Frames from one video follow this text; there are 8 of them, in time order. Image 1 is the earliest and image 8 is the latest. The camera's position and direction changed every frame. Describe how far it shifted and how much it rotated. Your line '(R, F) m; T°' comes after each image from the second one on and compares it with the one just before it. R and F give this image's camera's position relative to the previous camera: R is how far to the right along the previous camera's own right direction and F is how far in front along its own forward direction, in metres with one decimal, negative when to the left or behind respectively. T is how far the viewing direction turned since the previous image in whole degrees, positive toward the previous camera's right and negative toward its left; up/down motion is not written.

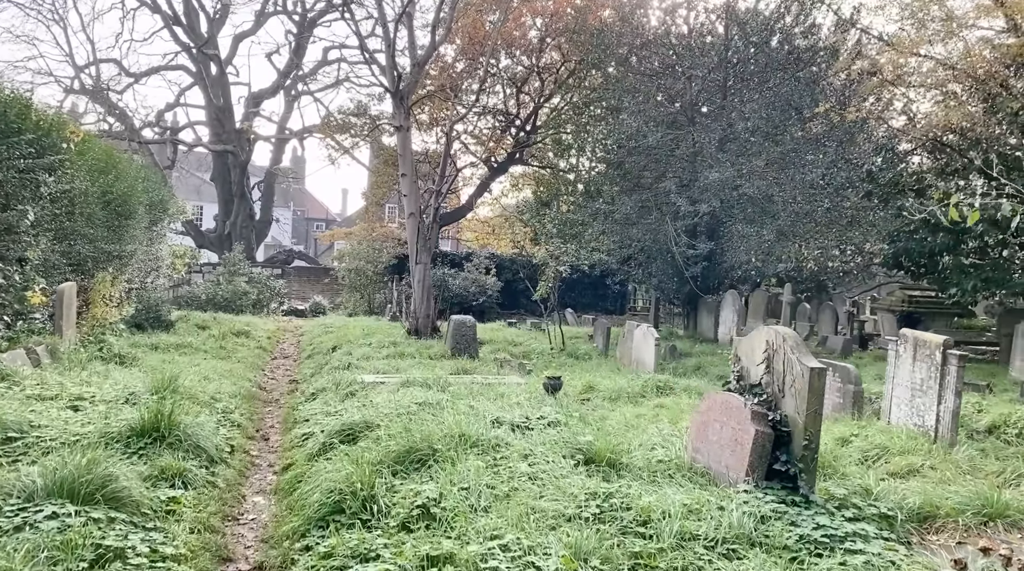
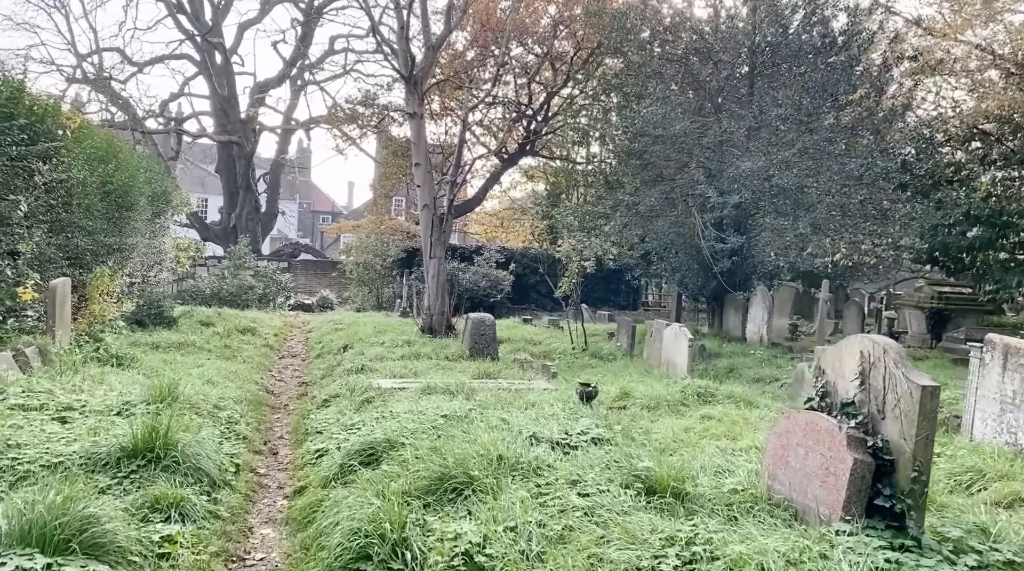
(-0.2, +0.7) m; 0°
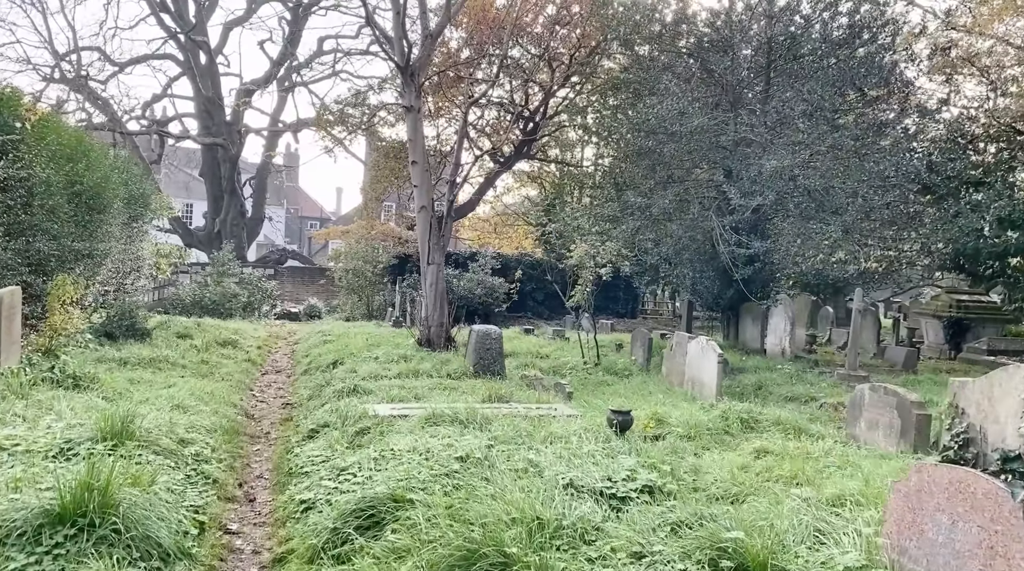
(-0.2, +1.0) m; +1°
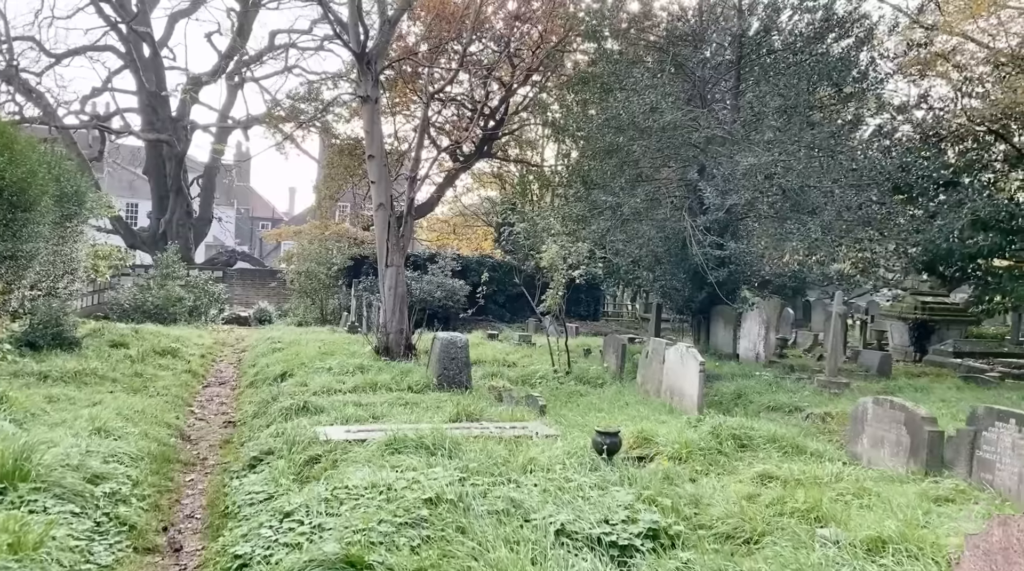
(-0.1, +0.7) m; +3°
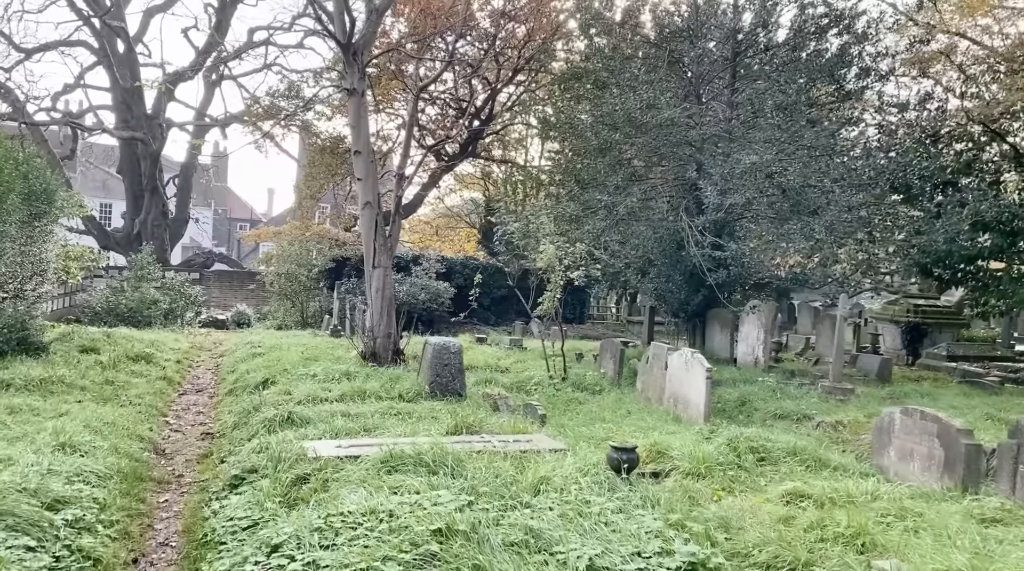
(-0.2, +0.5) m; +1°
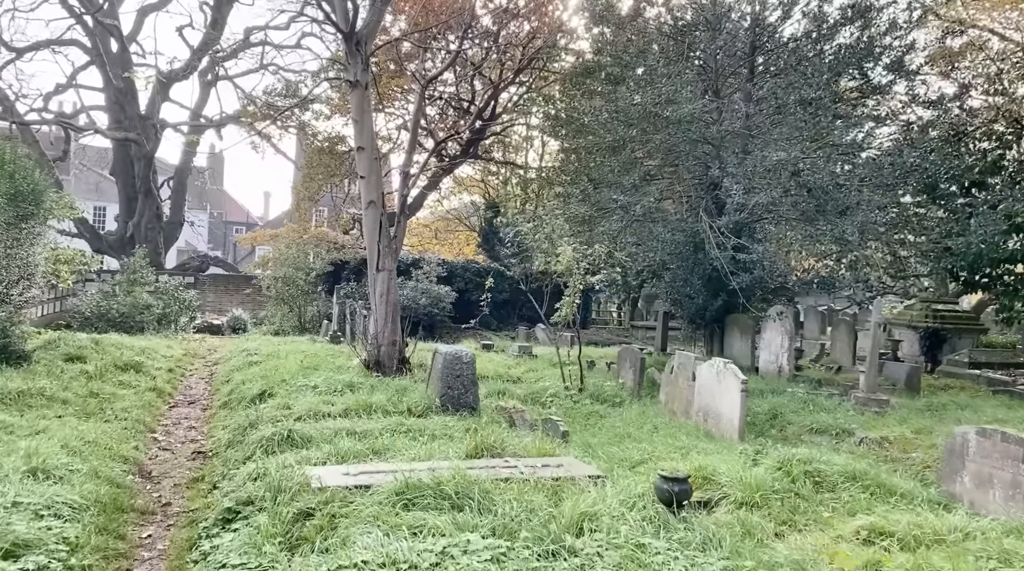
(-0.2, +0.6) m; 0°
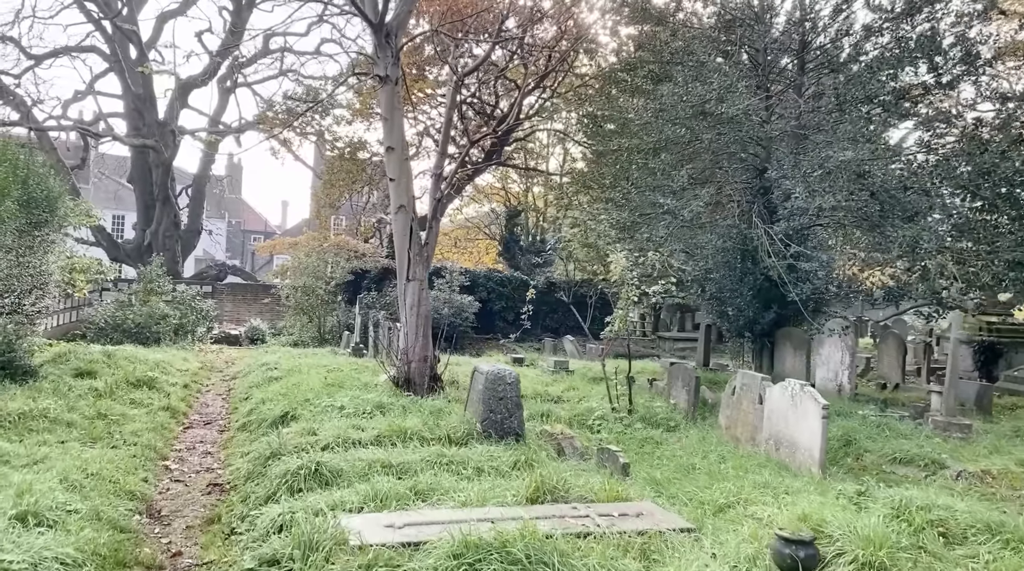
(-0.3, +0.8) m; -1°
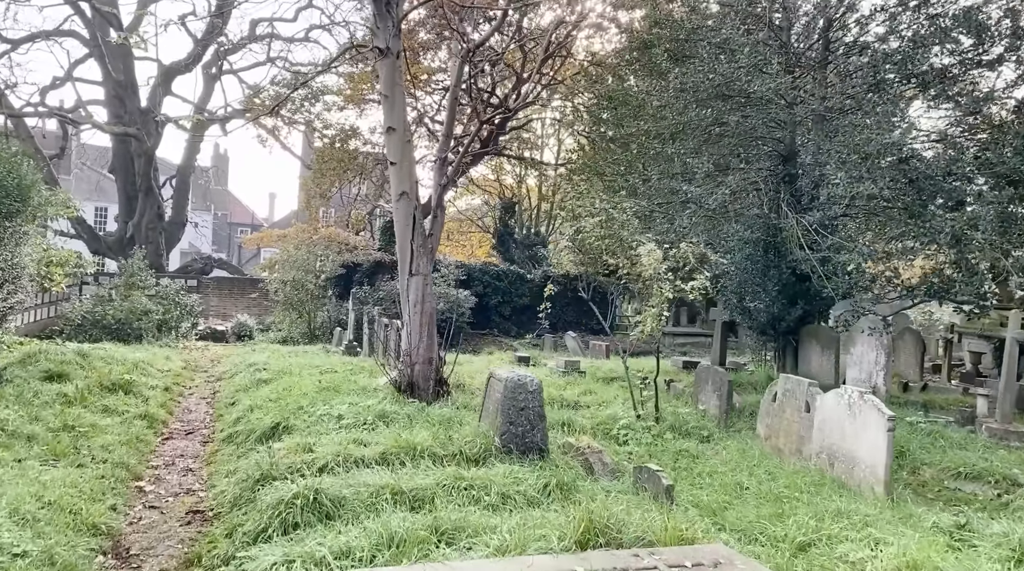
(-0.2, +0.8) m; +1°
